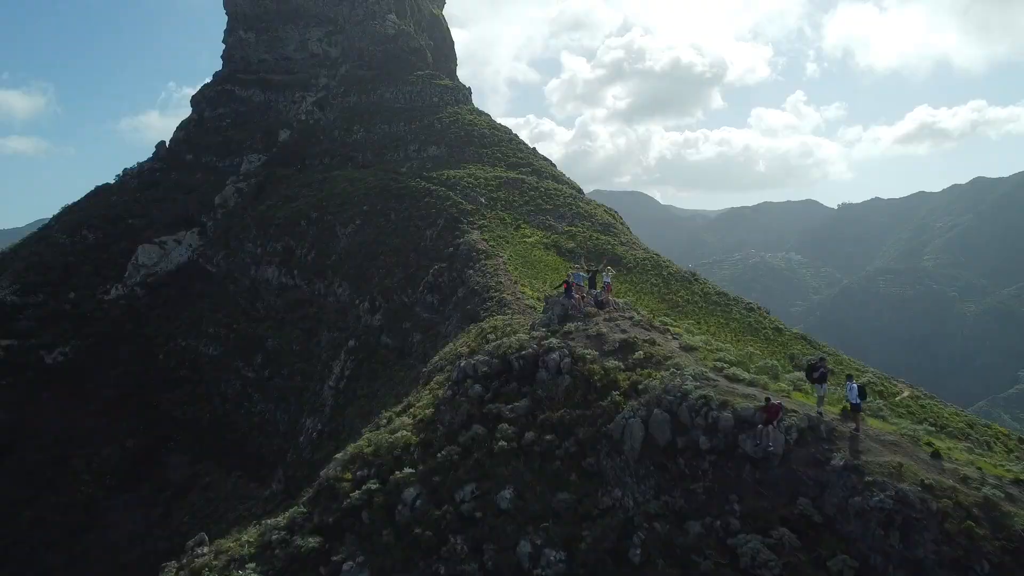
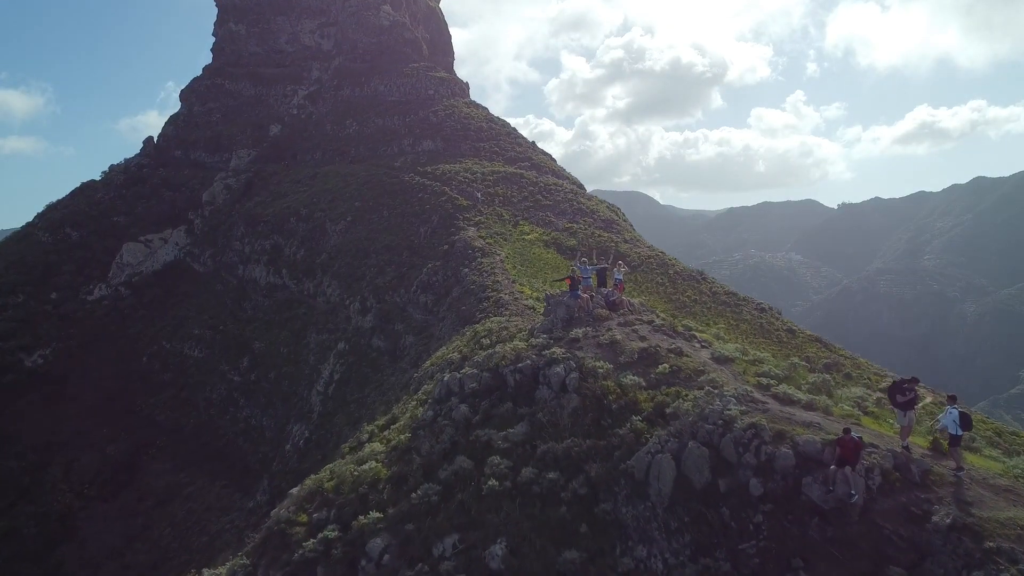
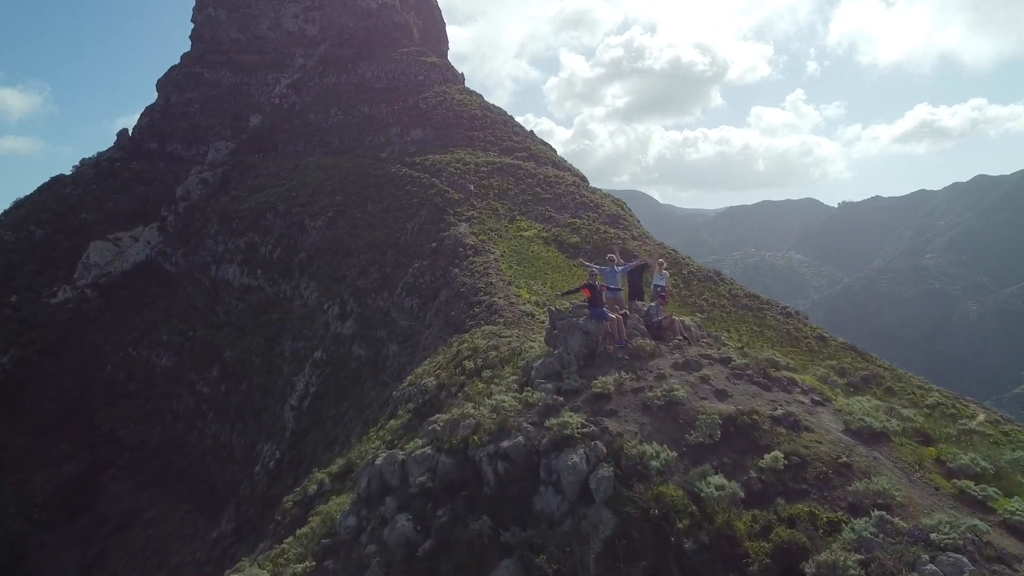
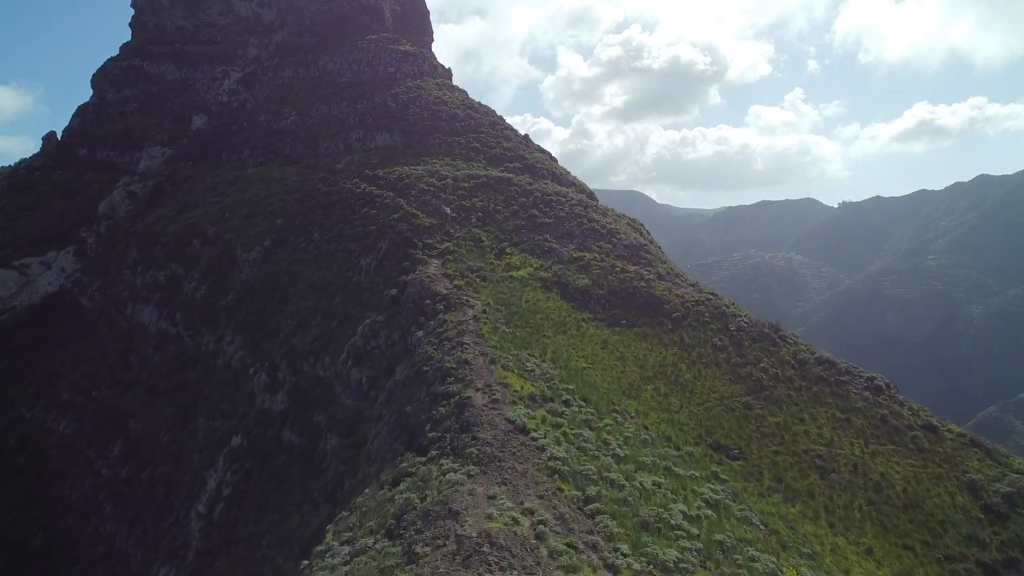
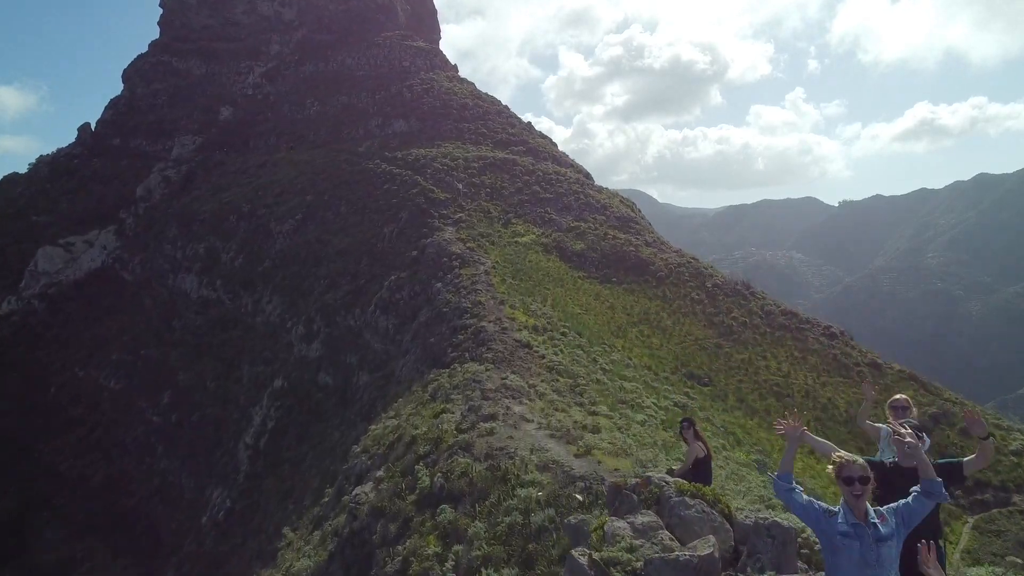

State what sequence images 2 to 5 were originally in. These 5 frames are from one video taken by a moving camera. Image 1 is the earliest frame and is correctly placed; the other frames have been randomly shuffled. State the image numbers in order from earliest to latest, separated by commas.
2, 3, 5, 4
